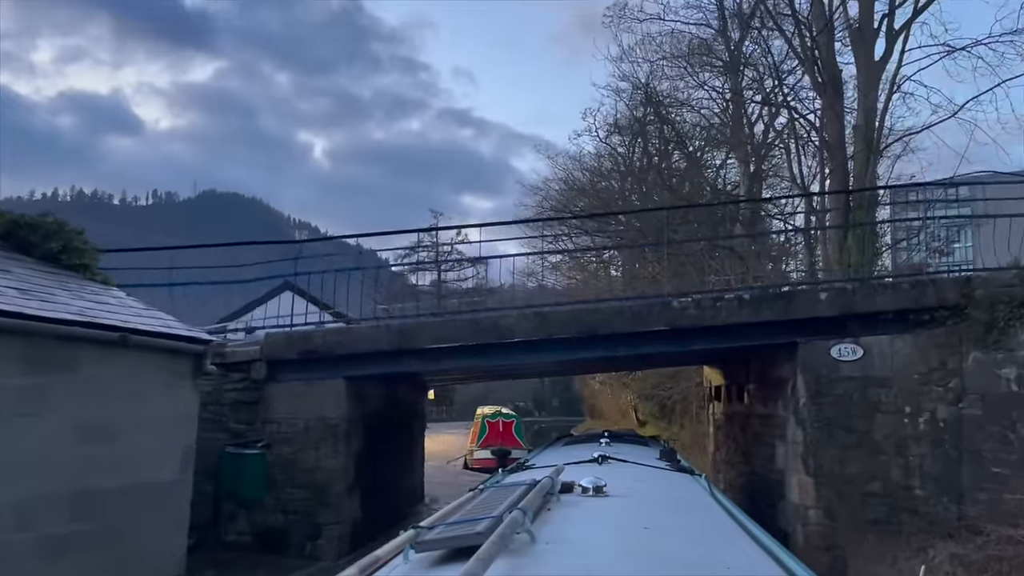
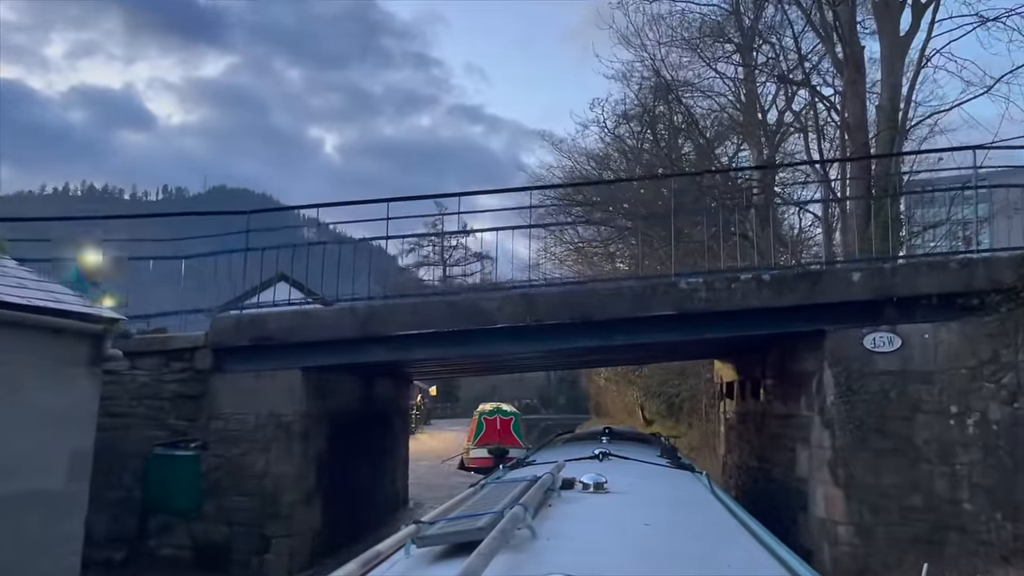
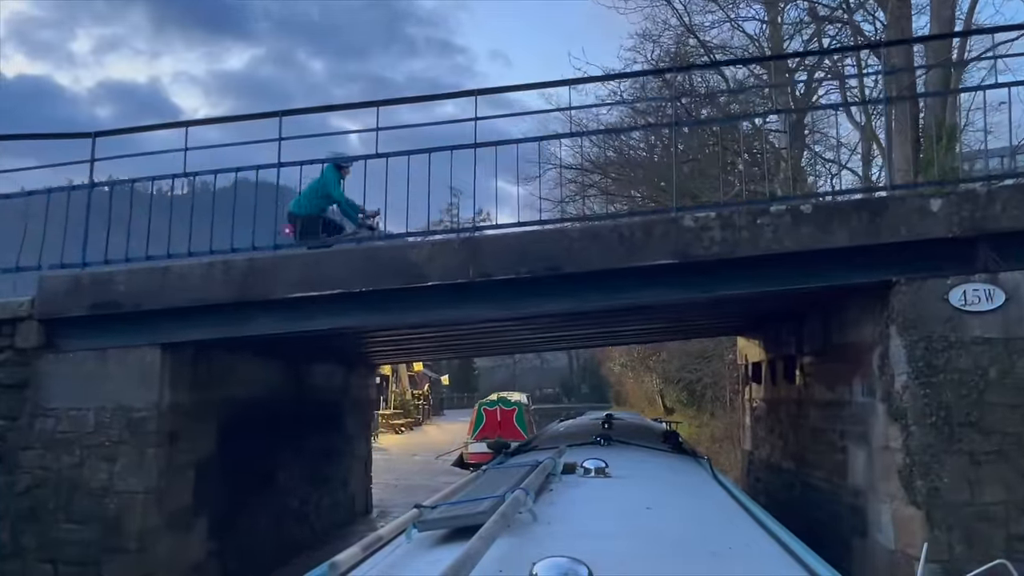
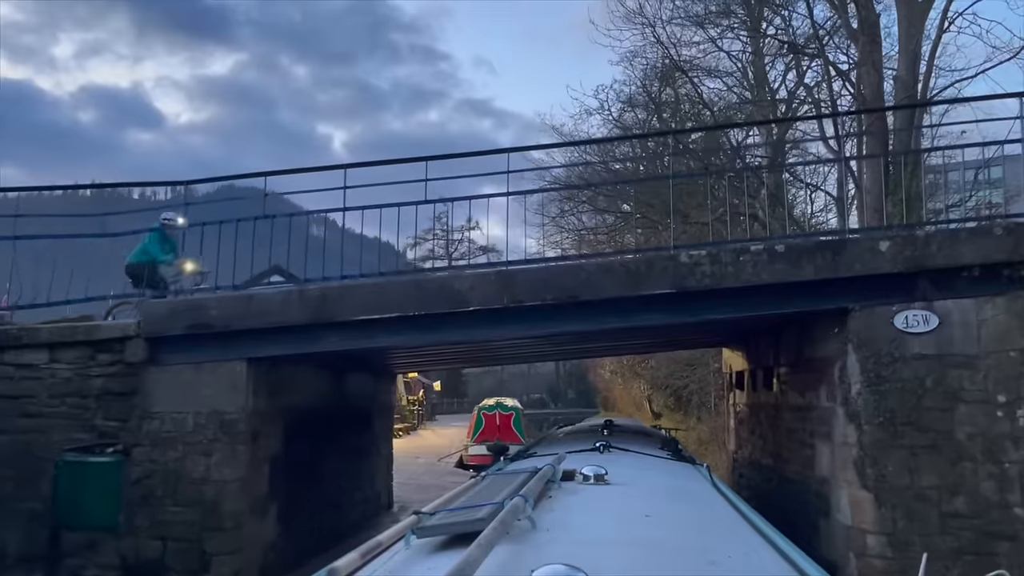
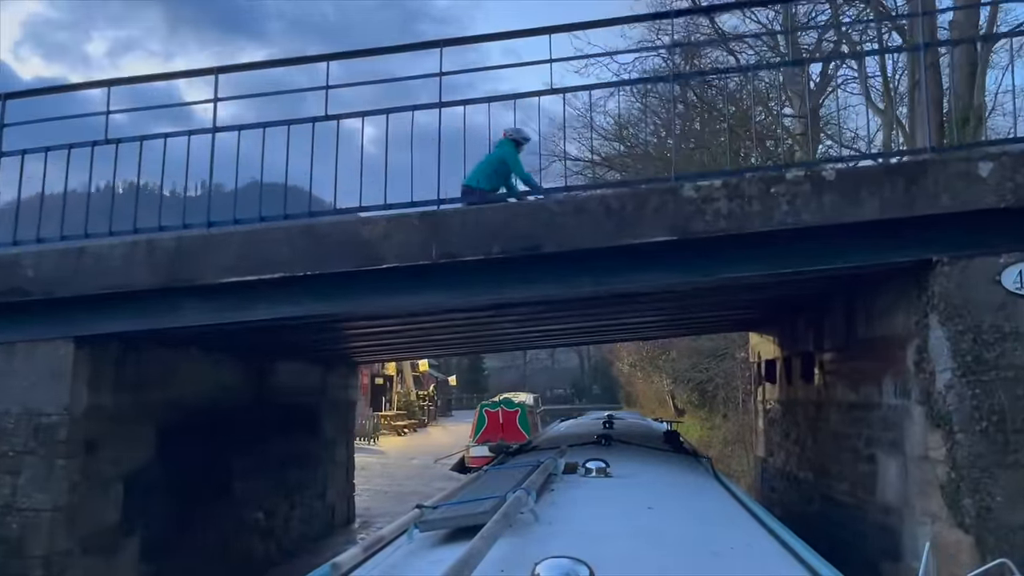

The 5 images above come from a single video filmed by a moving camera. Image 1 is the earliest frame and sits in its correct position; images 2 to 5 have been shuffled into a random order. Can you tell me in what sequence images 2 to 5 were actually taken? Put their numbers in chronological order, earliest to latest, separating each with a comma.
2, 4, 3, 5
